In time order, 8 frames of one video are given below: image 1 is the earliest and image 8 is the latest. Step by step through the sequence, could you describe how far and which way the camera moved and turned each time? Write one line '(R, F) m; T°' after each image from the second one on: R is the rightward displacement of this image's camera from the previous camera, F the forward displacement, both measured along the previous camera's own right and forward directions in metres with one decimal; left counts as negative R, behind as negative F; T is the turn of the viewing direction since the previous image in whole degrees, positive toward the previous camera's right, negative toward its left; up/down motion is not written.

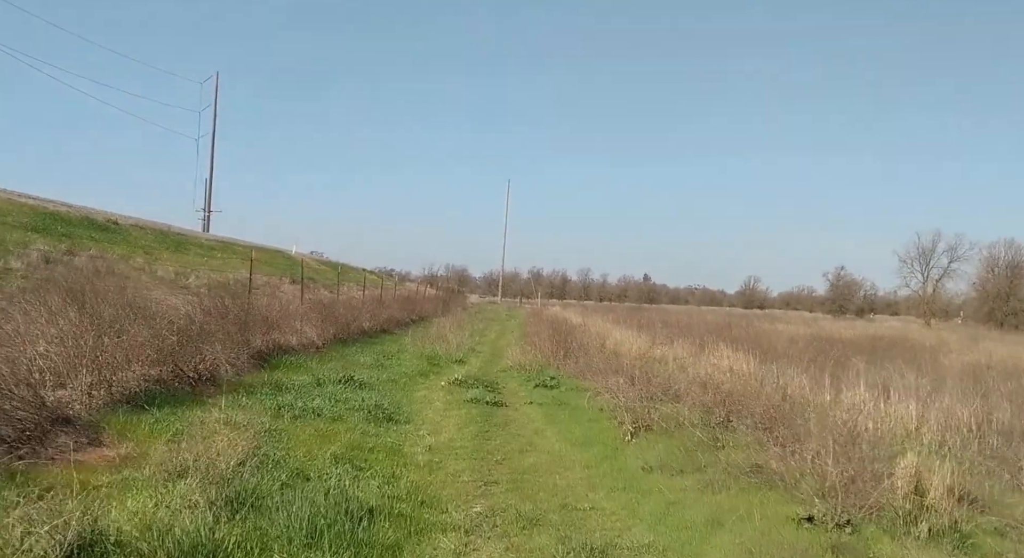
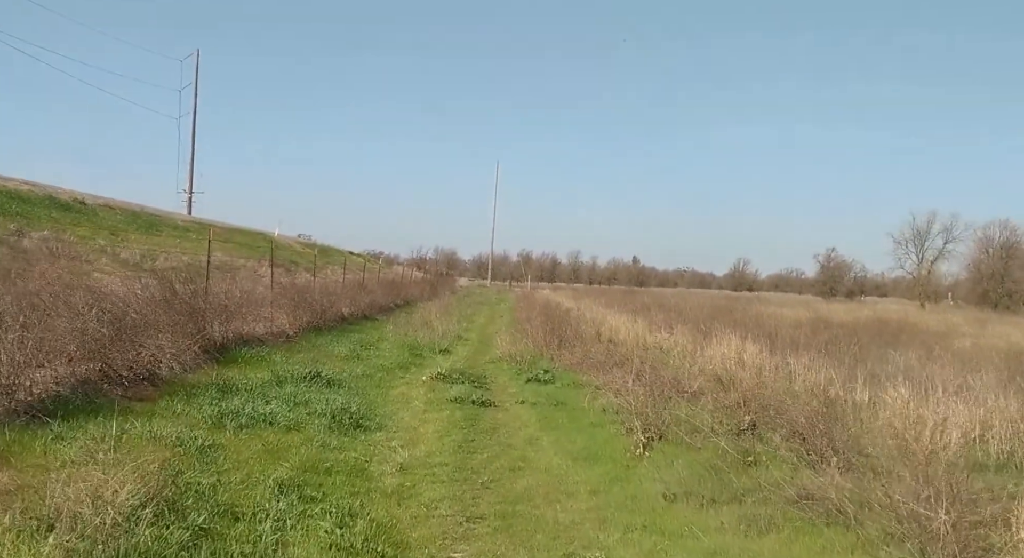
(0.0, +1.8) m; +1°
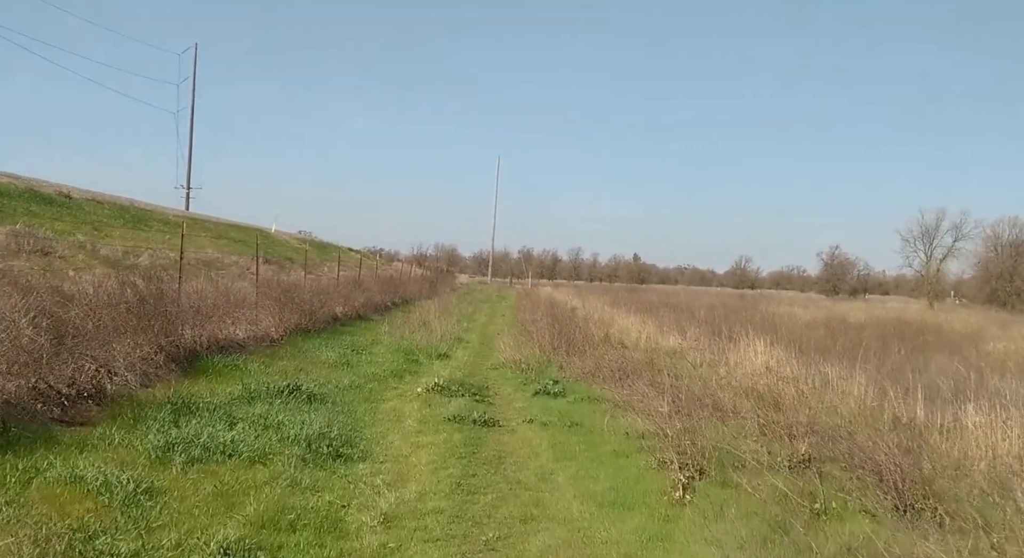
(-0.1, +1.6) m; 0°
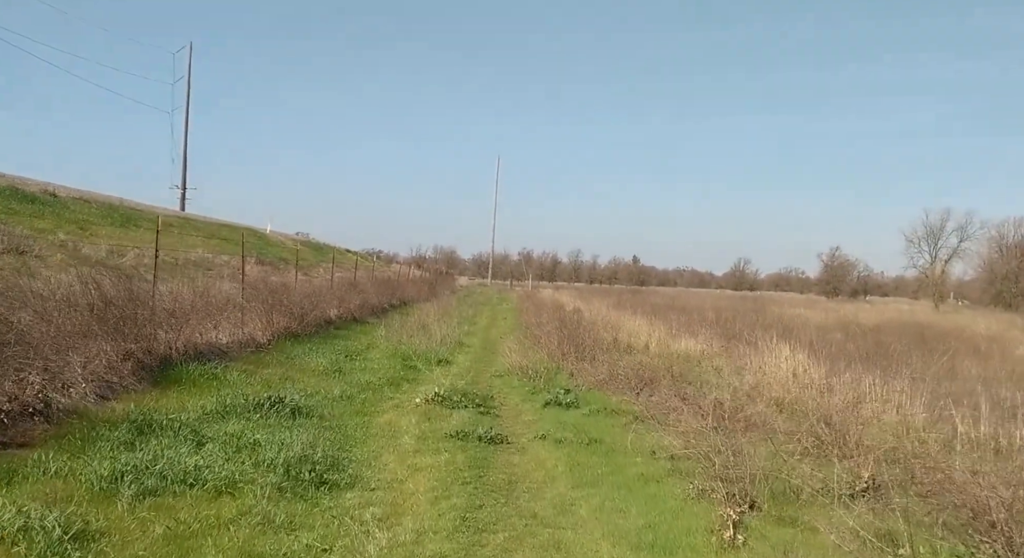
(-0.1, +1.2) m; 0°
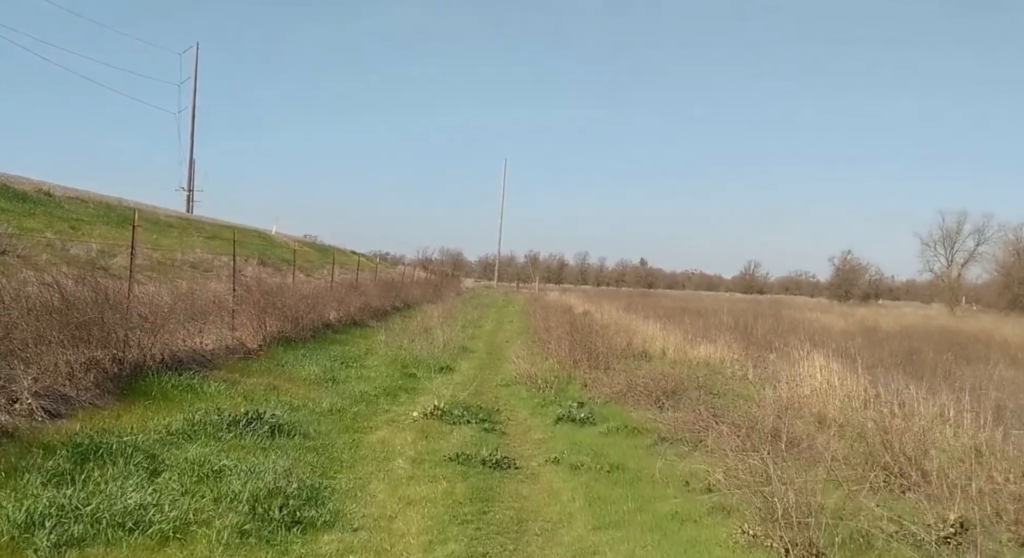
(0.0, +1.2) m; -1°
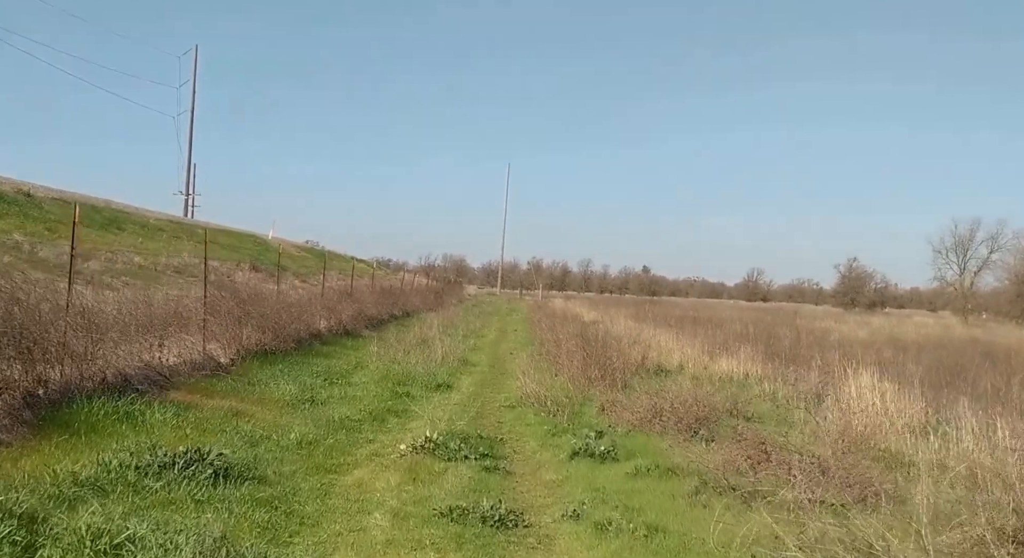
(0.0, +1.8) m; 0°
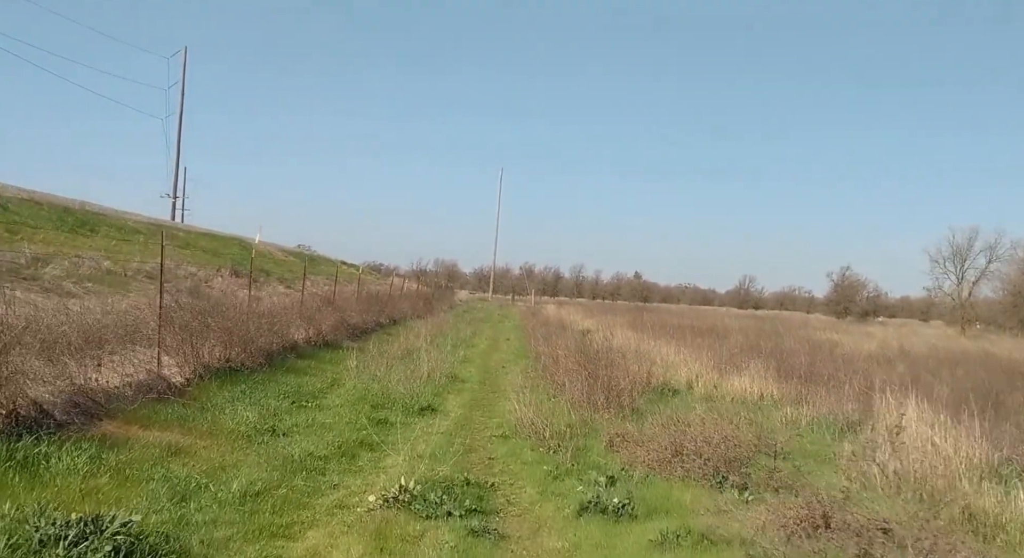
(0.0, +1.6) m; +1°
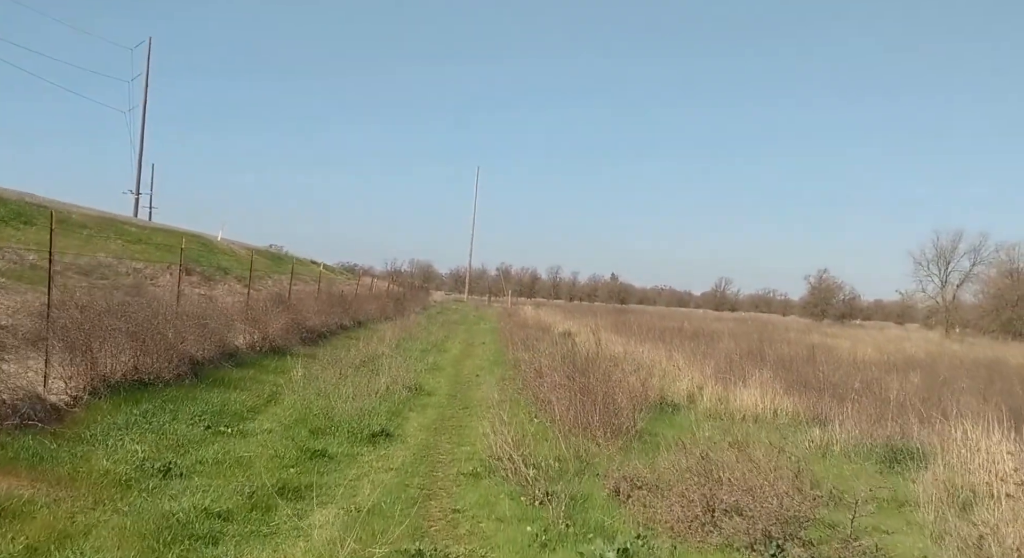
(0.0, +2.5) m; +2°
